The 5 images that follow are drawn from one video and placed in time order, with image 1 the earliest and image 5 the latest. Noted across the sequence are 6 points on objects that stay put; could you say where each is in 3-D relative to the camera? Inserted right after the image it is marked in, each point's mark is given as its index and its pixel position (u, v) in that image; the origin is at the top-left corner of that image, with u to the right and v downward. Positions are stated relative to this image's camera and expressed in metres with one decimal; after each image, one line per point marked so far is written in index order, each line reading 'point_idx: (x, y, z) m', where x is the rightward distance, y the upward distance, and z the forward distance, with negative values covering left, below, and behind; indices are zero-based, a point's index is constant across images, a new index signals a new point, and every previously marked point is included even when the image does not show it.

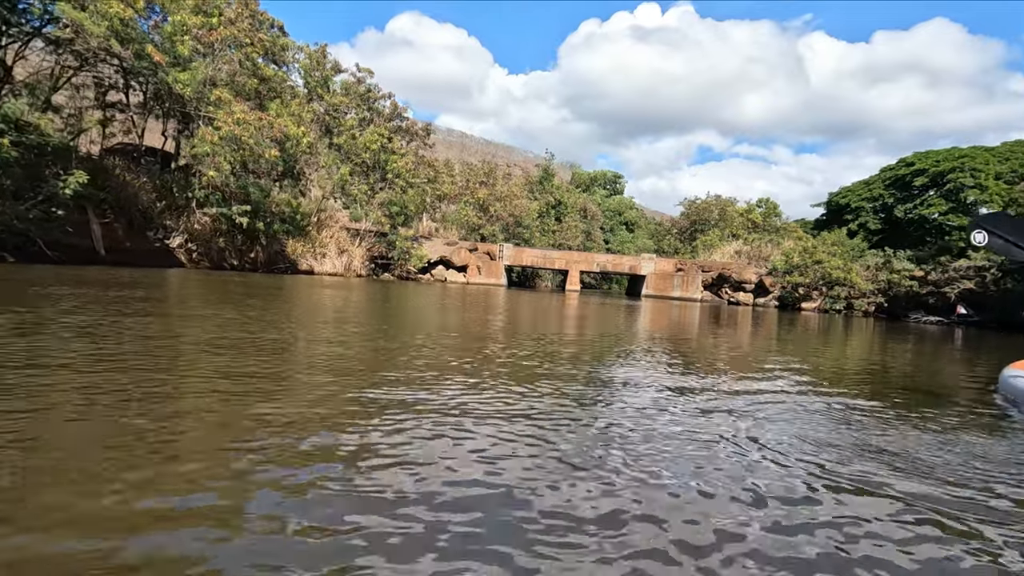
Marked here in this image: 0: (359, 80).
0: (-4.7, +6.3, +19.8) m
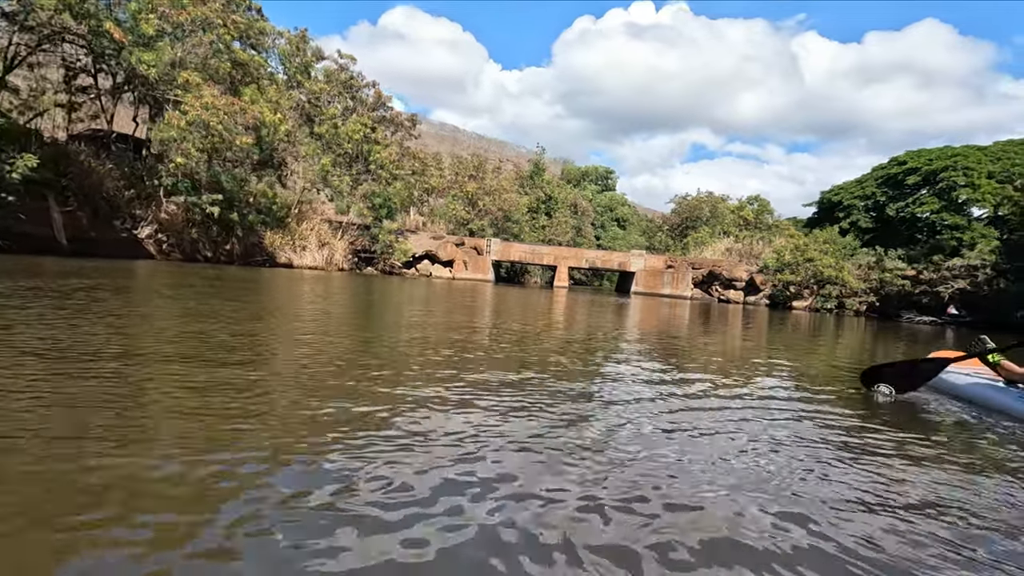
0: (-5.0, +6.5, +19.3) m
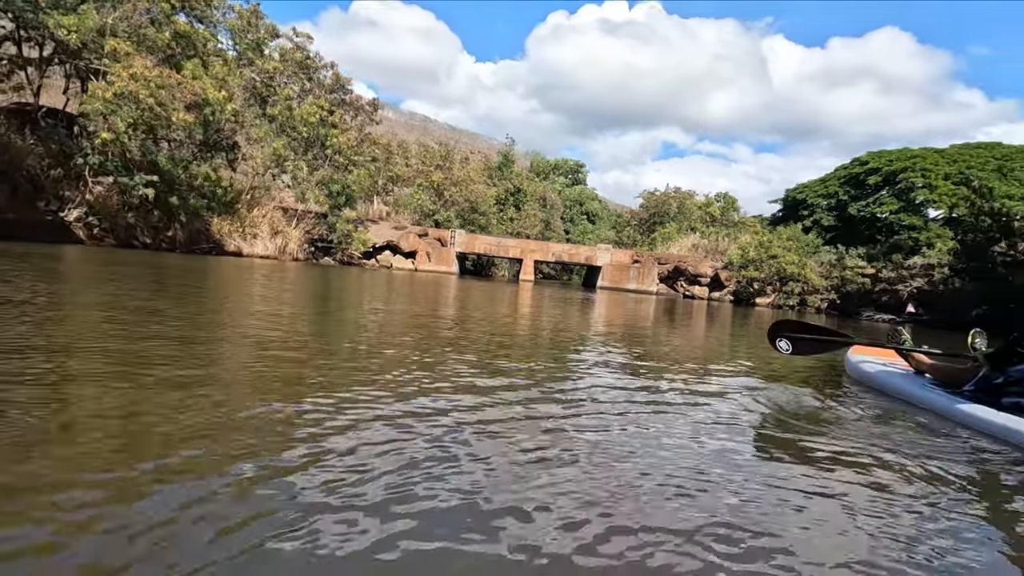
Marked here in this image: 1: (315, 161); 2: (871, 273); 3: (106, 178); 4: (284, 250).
0: (-6.0, +6.8, +18.4) m
1: (-5.1, +3.3, +17.1) m
2: (+9.7, +0.4, +17.7) m
3: (-7.8, +2.1, +12.8) m
4: (-5.9, +1.0, +17.0) m
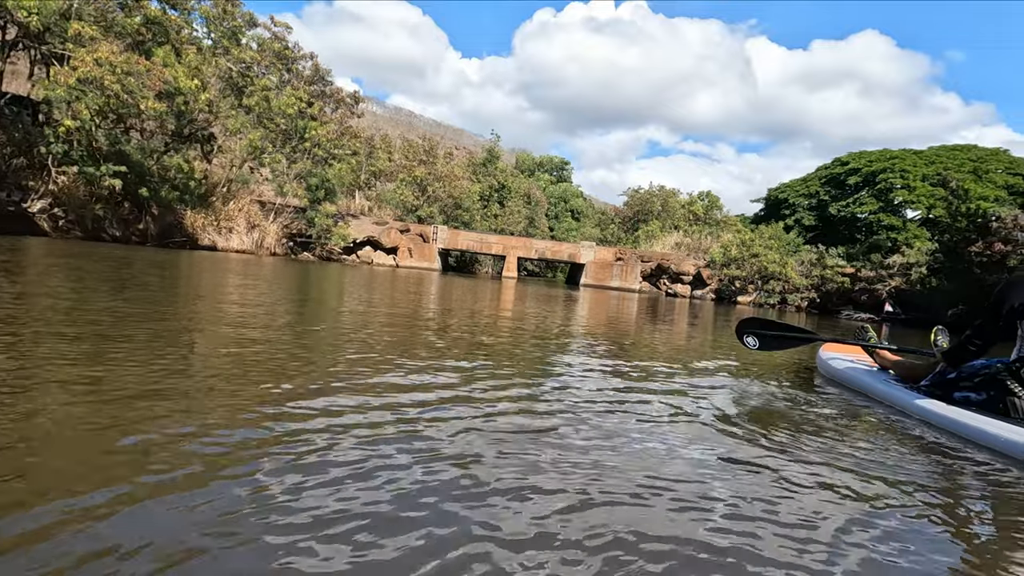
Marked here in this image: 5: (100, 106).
0: (-6.4, +6.9, +18.0) m
1: (-5.5, +3.4, +16.7) m
2: (+9.3, +0.4, +17.7) m
3: (-8.1, +2.2, +12.3) m
4: (-6.3, +1.1, +16.6) m
5: (-7.2, +3.2, +11.6) m
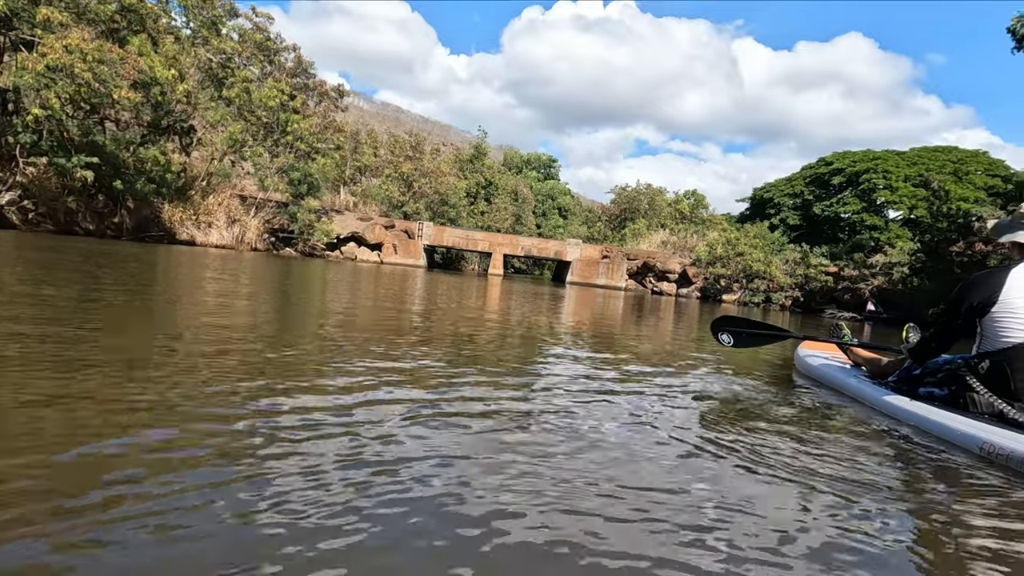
0: (-6.8, +7.0, +17.7) m
1: (-5.9, +3.5, +16.4) m
2: (+8.9, +0.4, +17.7) m
3: (-8.4, +2.3, +12.0) m
4: (-6.7, +1.2, +16.3) m
5: (-7.4, +3.2, +11.3) m
